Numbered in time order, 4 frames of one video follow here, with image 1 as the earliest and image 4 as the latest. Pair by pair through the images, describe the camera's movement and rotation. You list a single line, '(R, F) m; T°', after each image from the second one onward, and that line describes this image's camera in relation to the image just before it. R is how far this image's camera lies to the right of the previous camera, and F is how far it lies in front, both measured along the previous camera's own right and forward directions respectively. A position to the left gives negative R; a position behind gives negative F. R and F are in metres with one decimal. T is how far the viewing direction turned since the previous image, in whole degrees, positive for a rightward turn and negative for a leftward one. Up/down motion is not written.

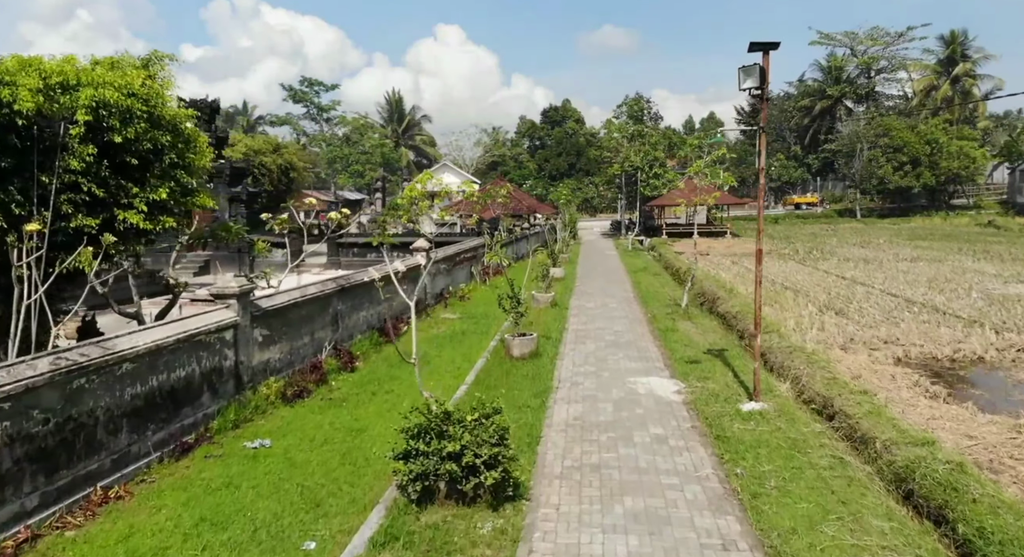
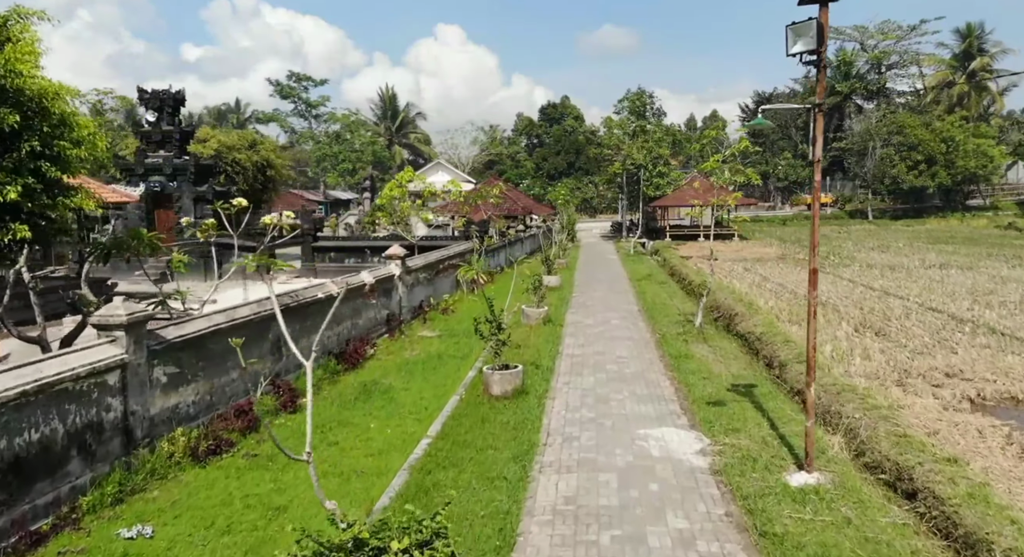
(+0.2, +1.8) m; 0°
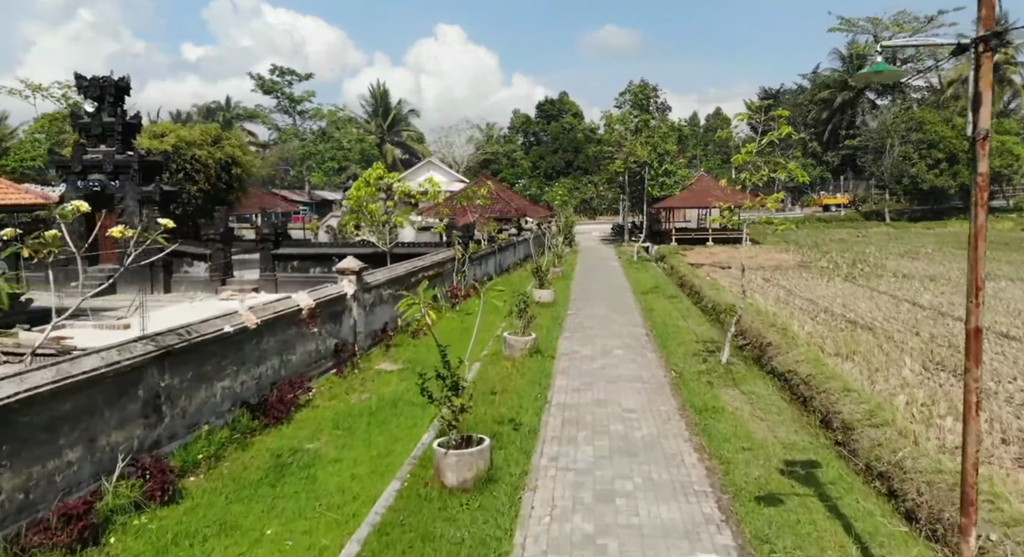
(+0.3, +2.3) m; 0°
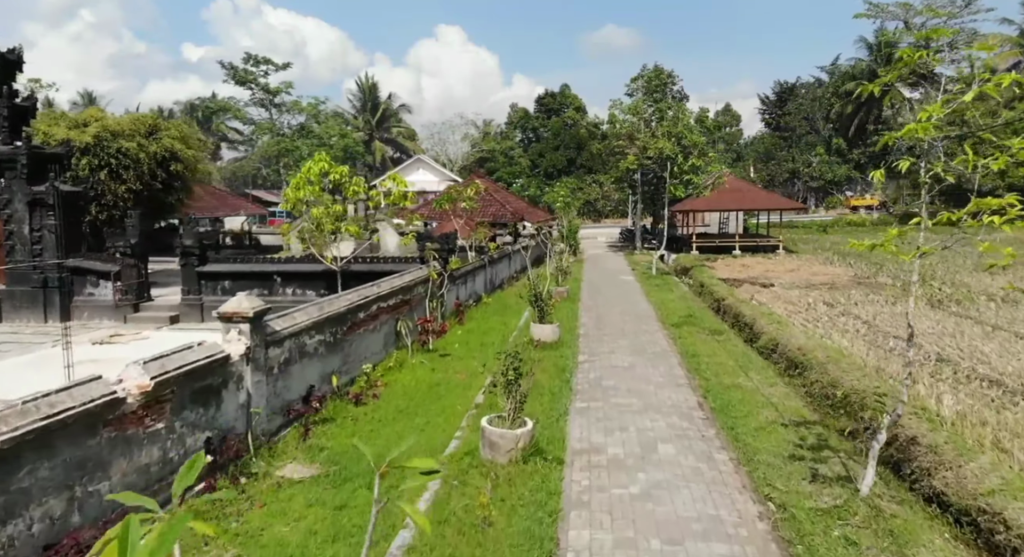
(+0.1, +3.6) m; 0°
